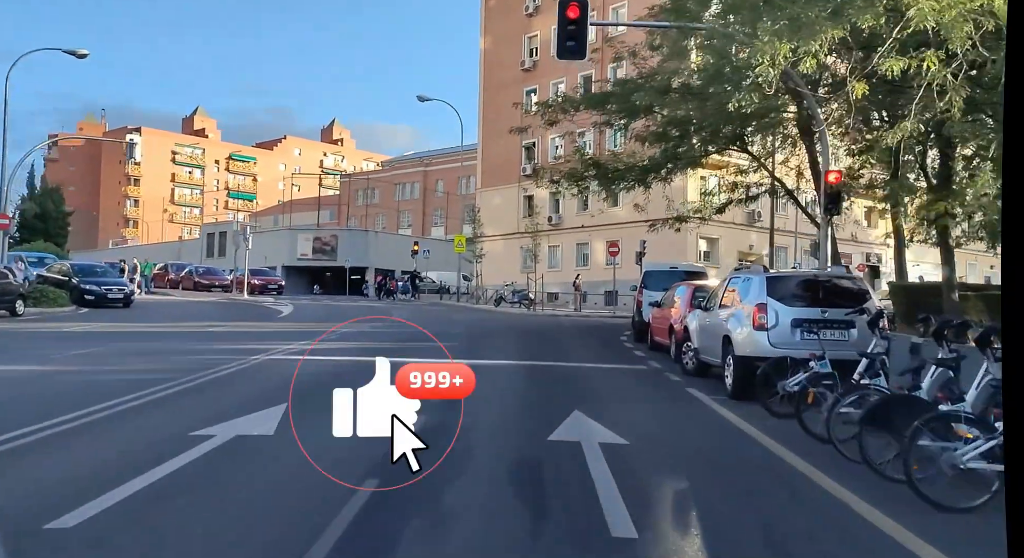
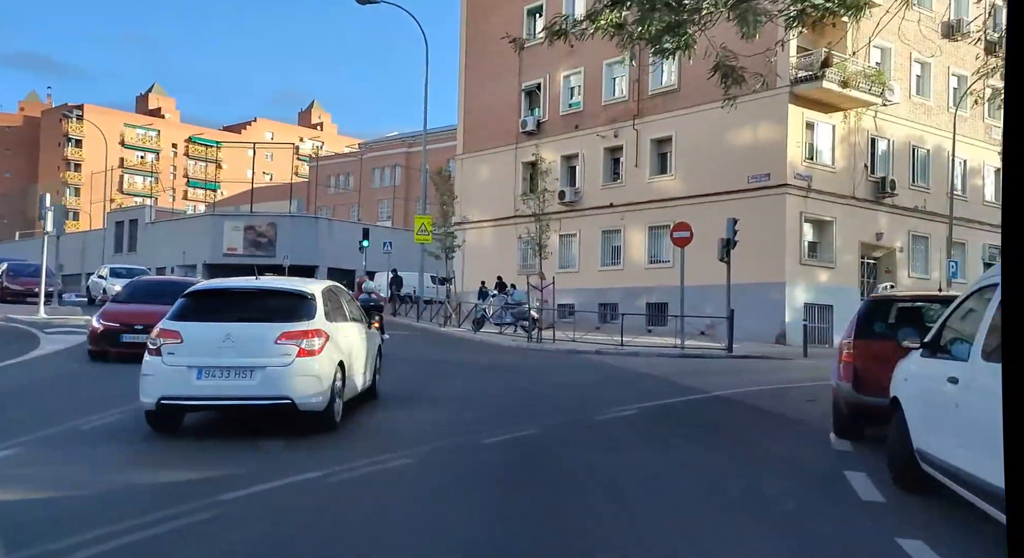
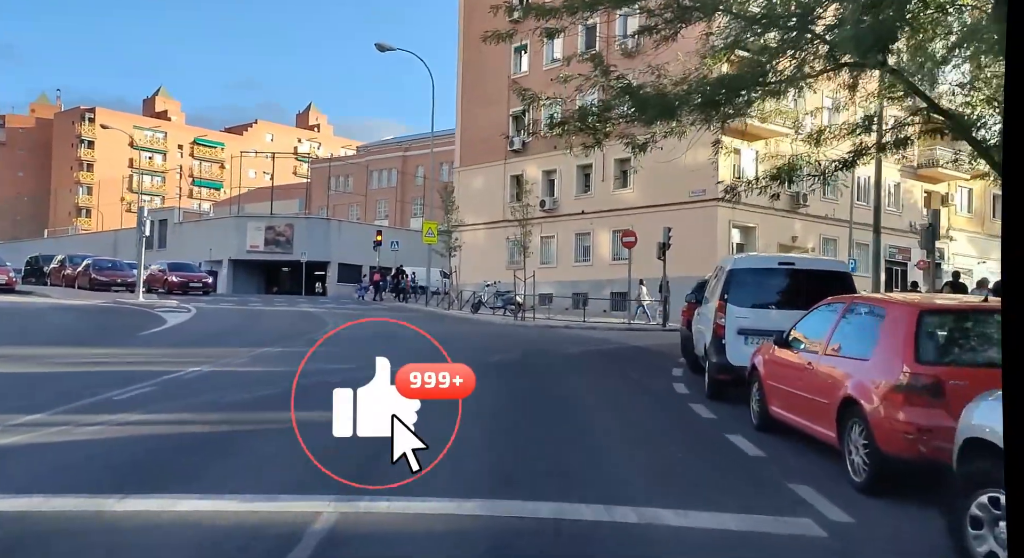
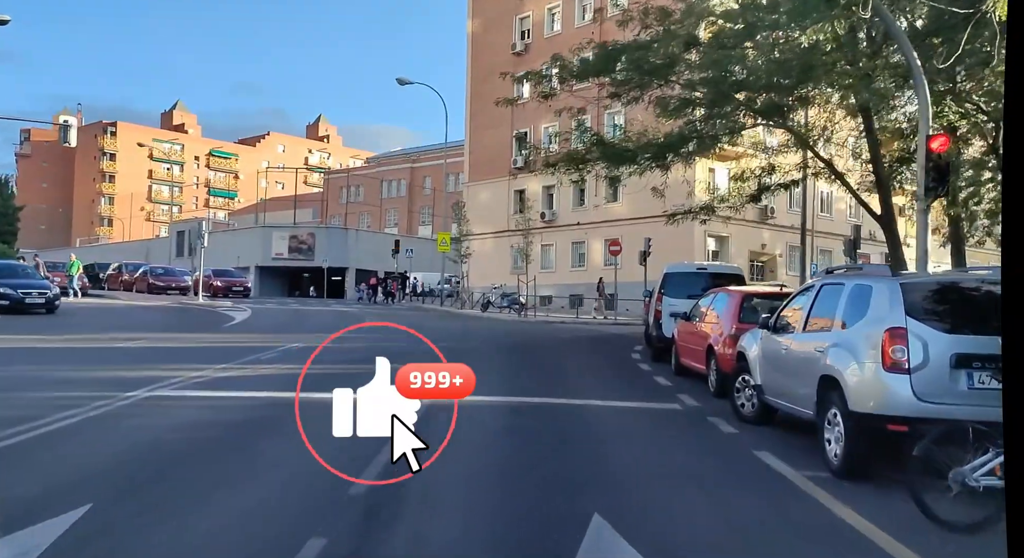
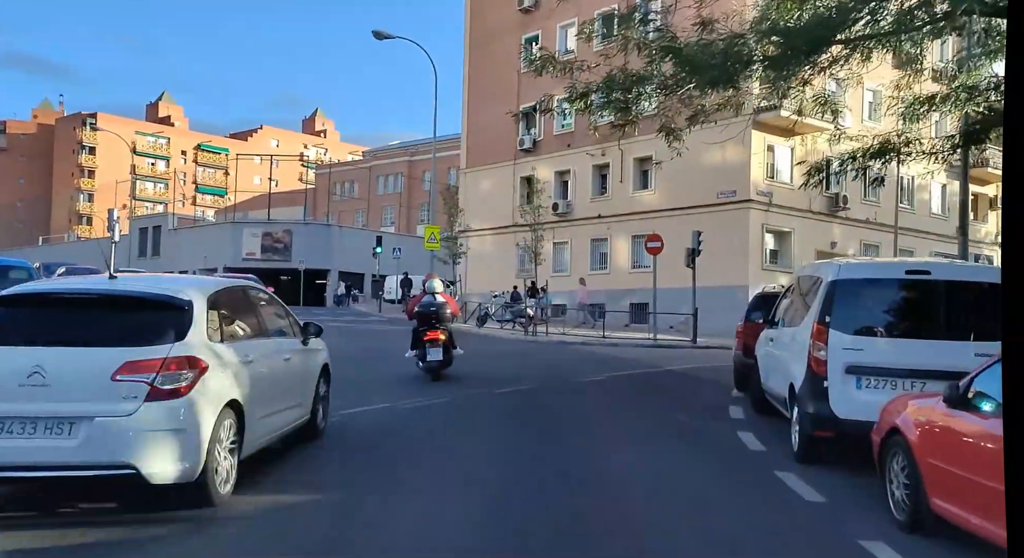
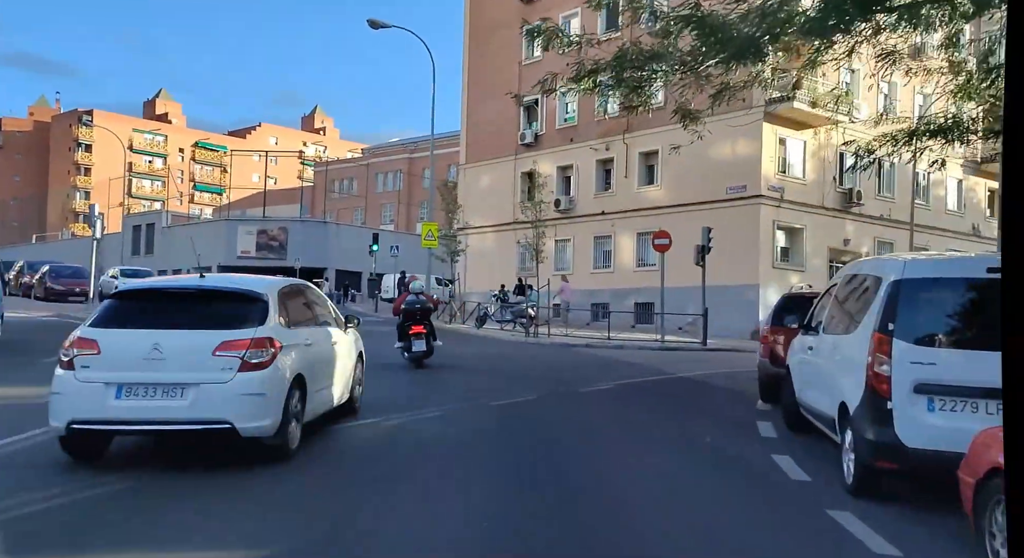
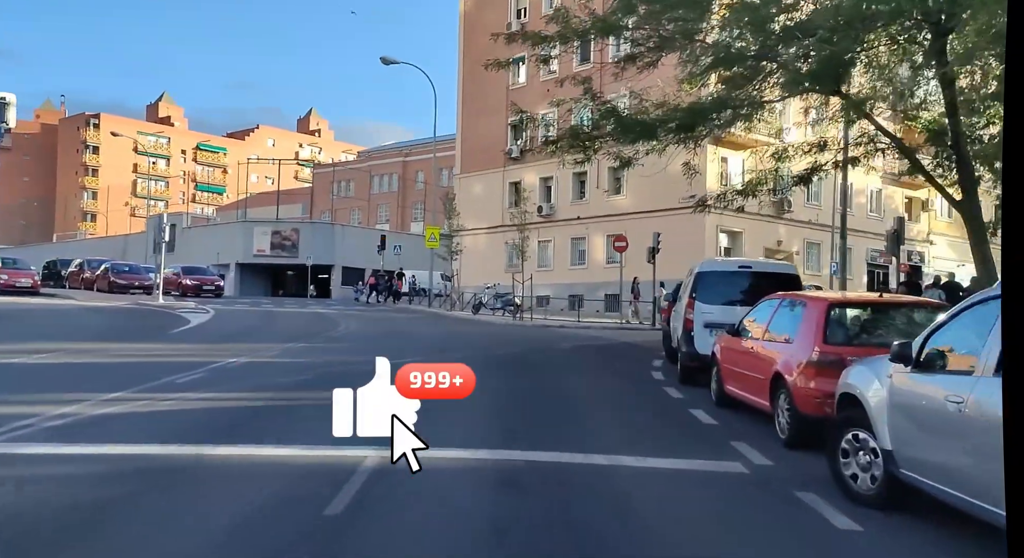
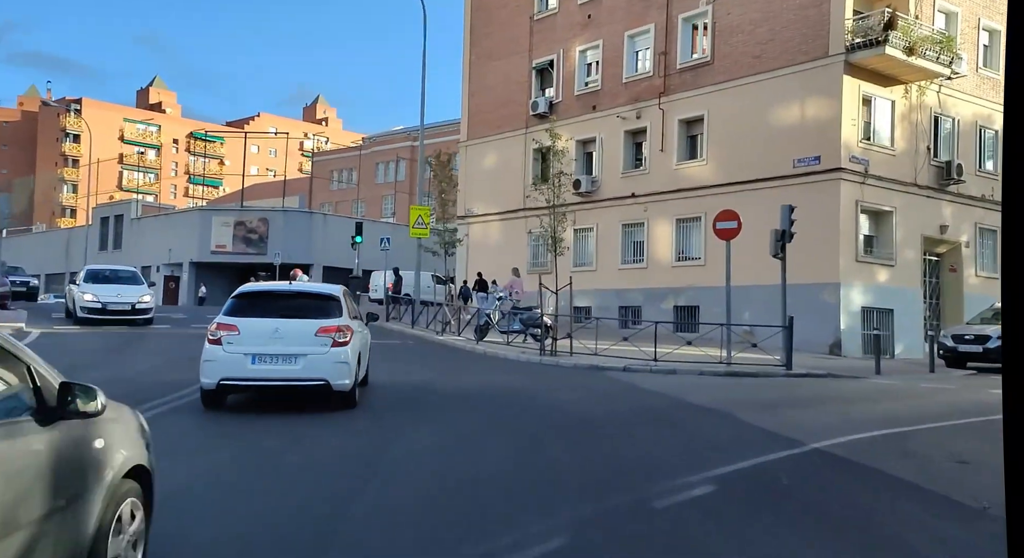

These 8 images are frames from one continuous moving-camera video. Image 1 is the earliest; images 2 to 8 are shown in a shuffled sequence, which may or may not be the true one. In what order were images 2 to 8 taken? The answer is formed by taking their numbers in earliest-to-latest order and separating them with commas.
4, 7, 3, 5, 6, 2, 8
